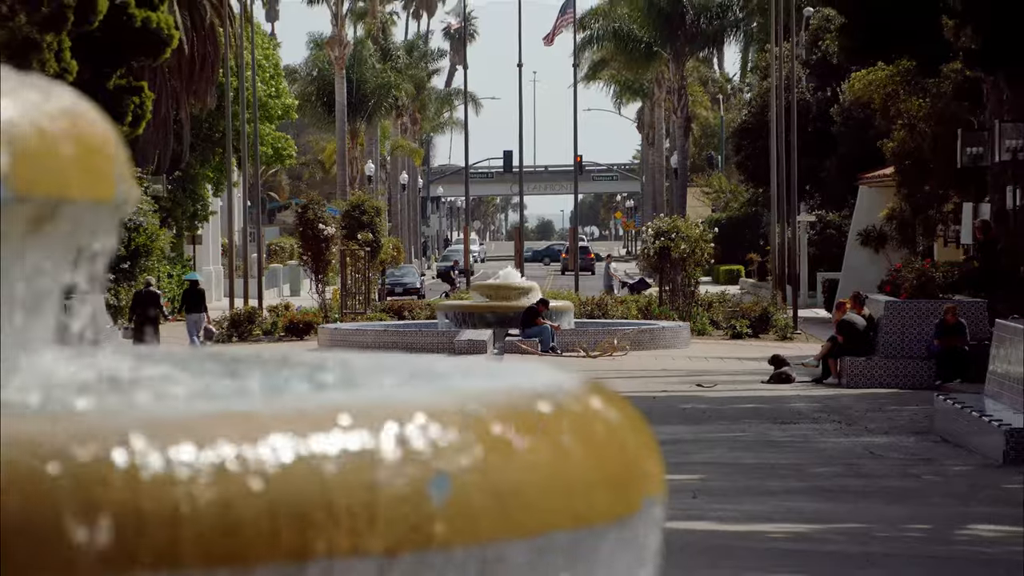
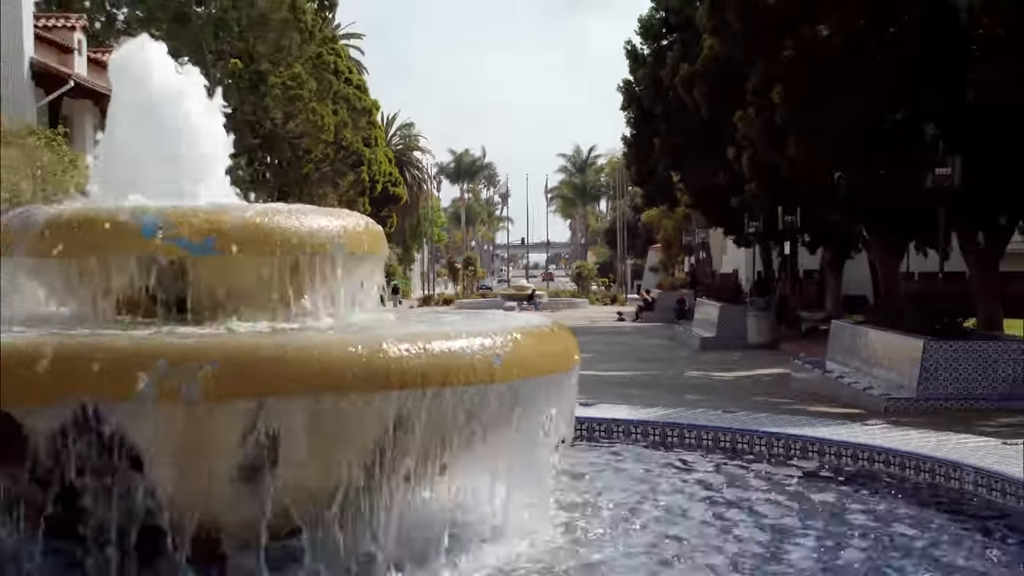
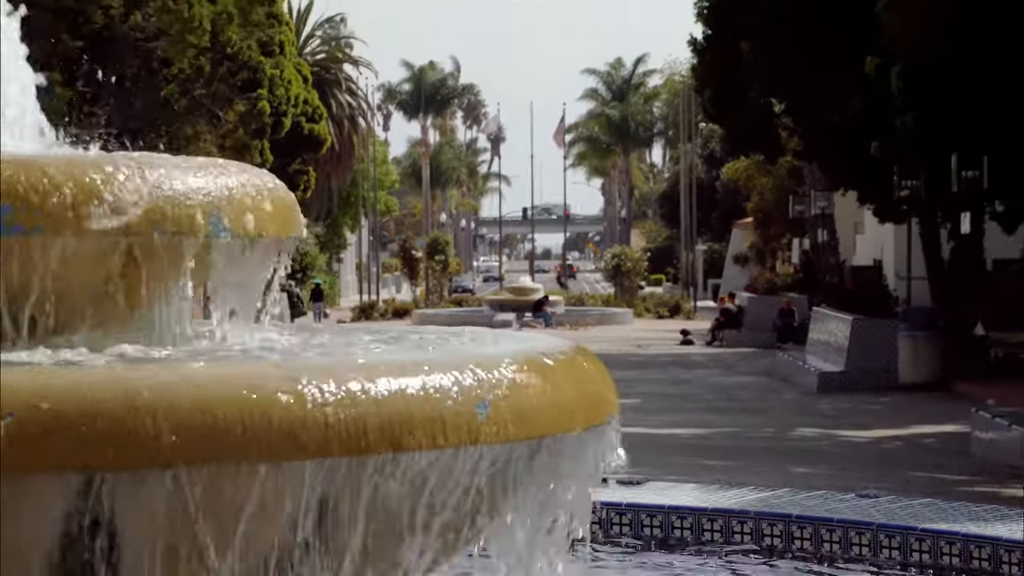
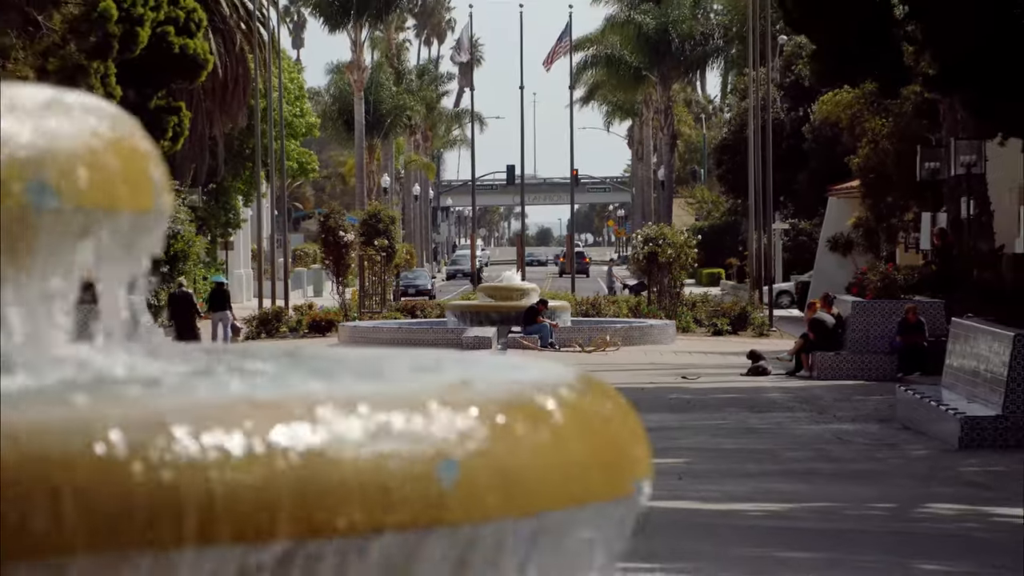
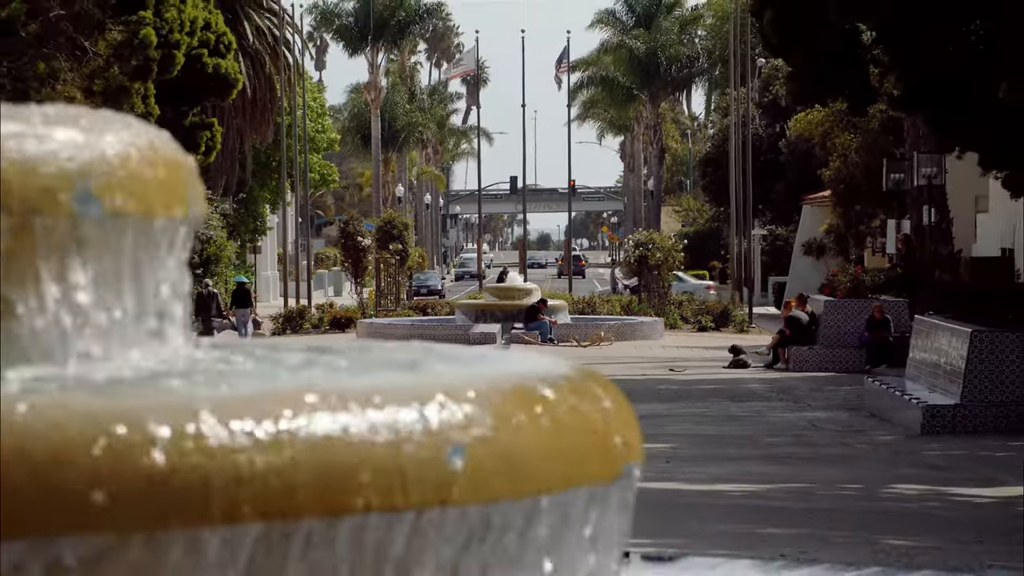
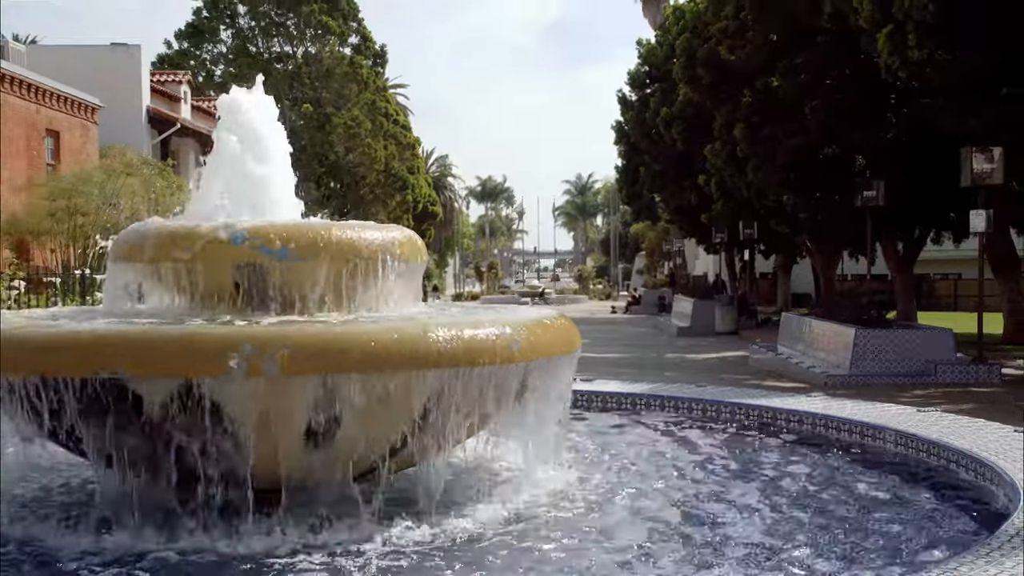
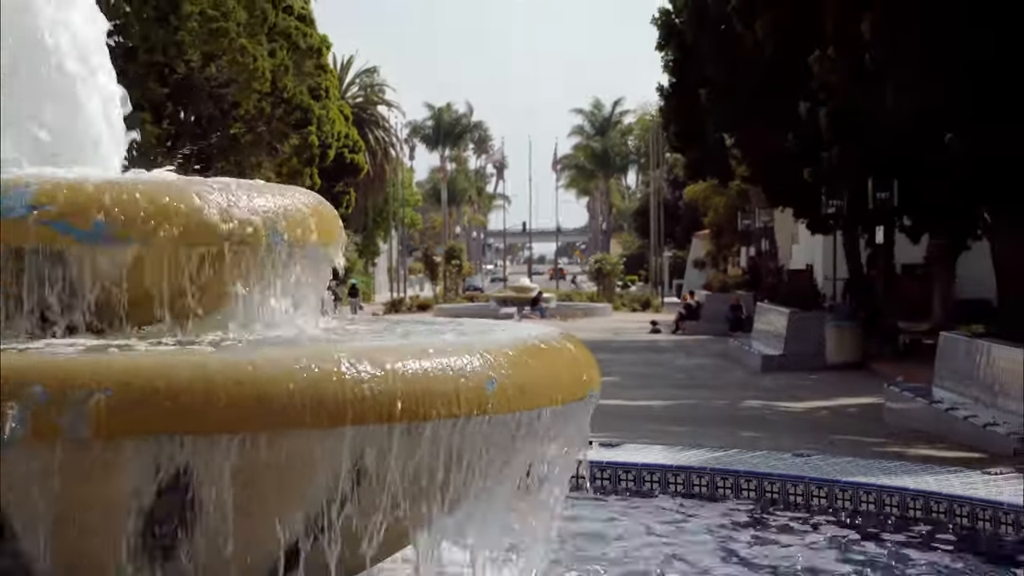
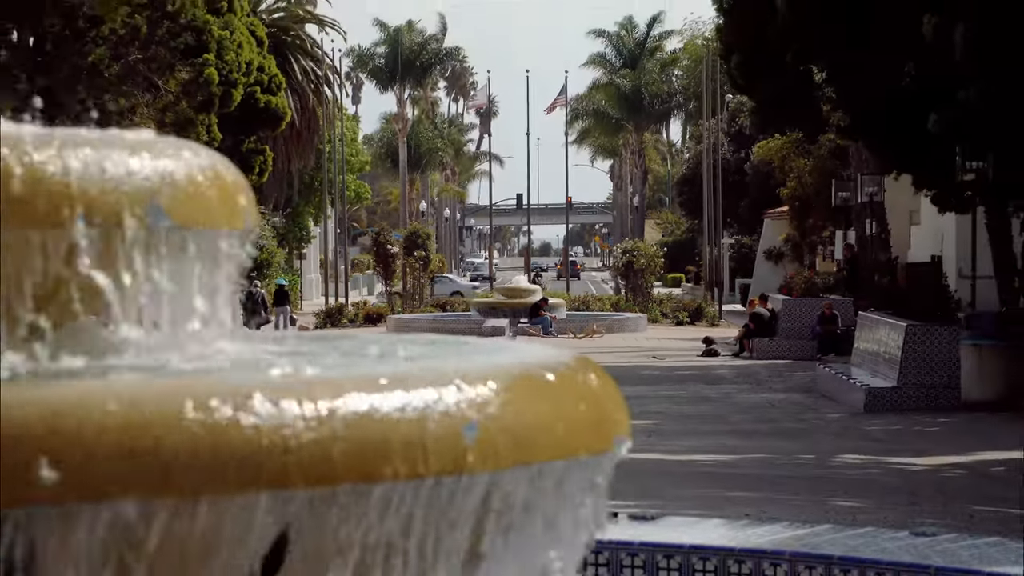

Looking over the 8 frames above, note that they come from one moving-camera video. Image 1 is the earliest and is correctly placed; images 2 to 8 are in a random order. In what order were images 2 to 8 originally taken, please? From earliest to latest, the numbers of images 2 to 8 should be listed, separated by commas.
4, 5, 8, 3, 7, 2, 6
